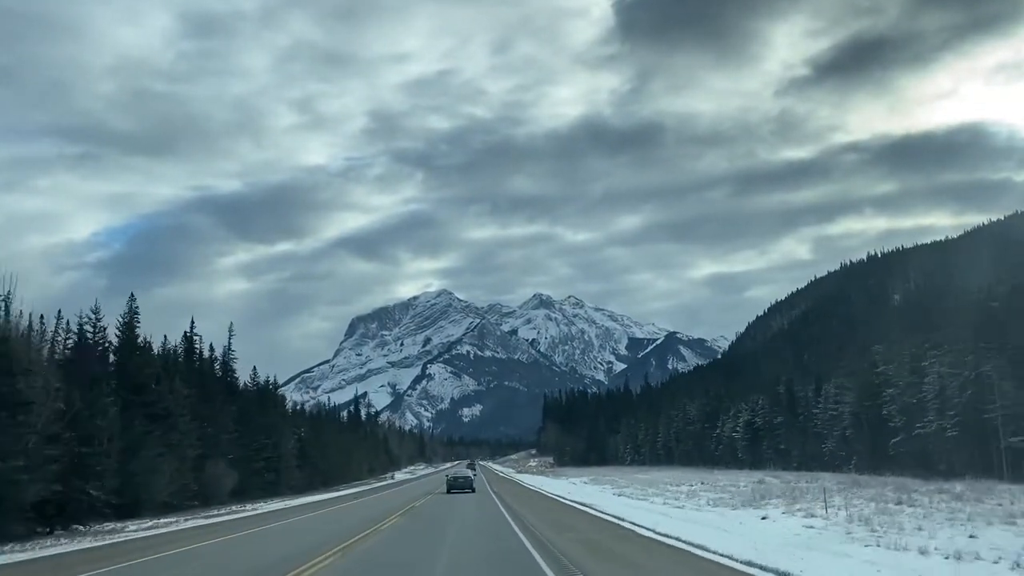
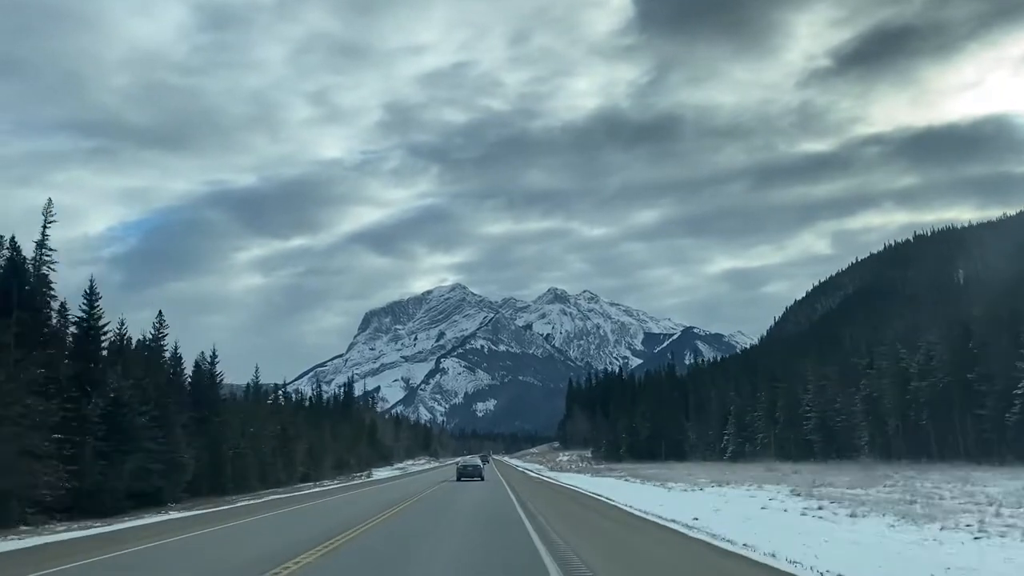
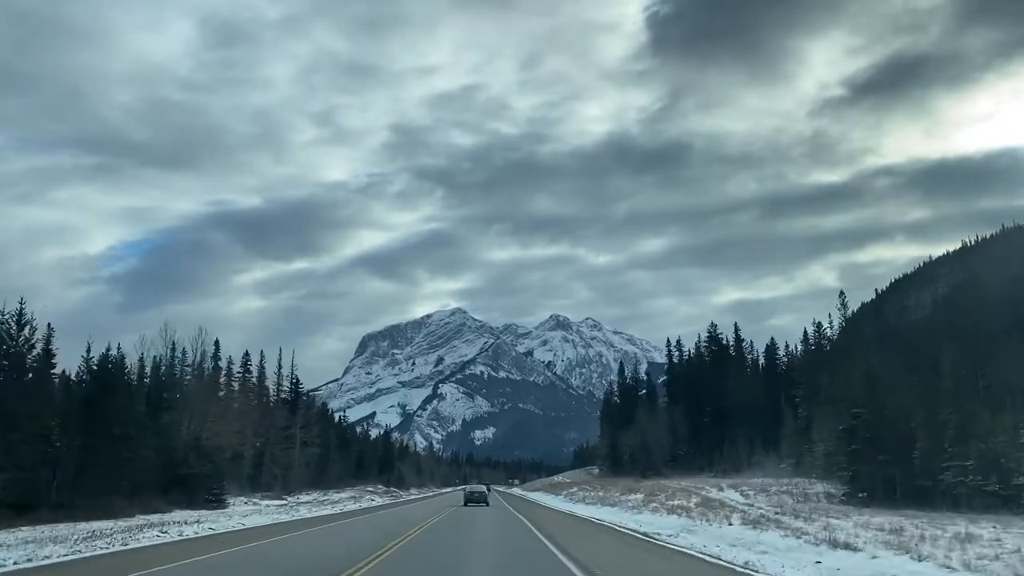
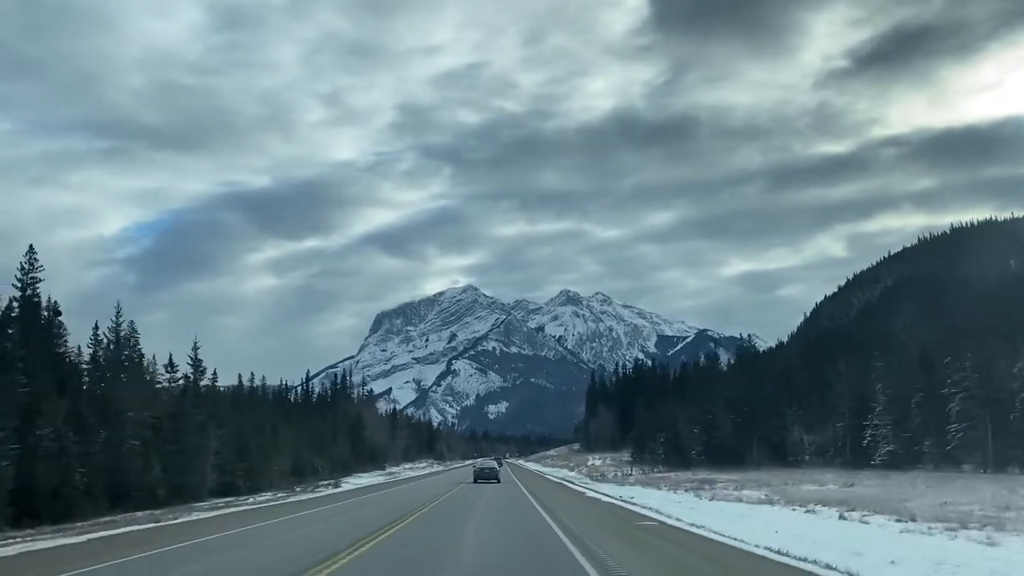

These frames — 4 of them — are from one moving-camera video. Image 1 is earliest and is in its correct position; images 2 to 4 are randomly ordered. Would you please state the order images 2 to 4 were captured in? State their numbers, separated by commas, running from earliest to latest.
2, 4, 3
